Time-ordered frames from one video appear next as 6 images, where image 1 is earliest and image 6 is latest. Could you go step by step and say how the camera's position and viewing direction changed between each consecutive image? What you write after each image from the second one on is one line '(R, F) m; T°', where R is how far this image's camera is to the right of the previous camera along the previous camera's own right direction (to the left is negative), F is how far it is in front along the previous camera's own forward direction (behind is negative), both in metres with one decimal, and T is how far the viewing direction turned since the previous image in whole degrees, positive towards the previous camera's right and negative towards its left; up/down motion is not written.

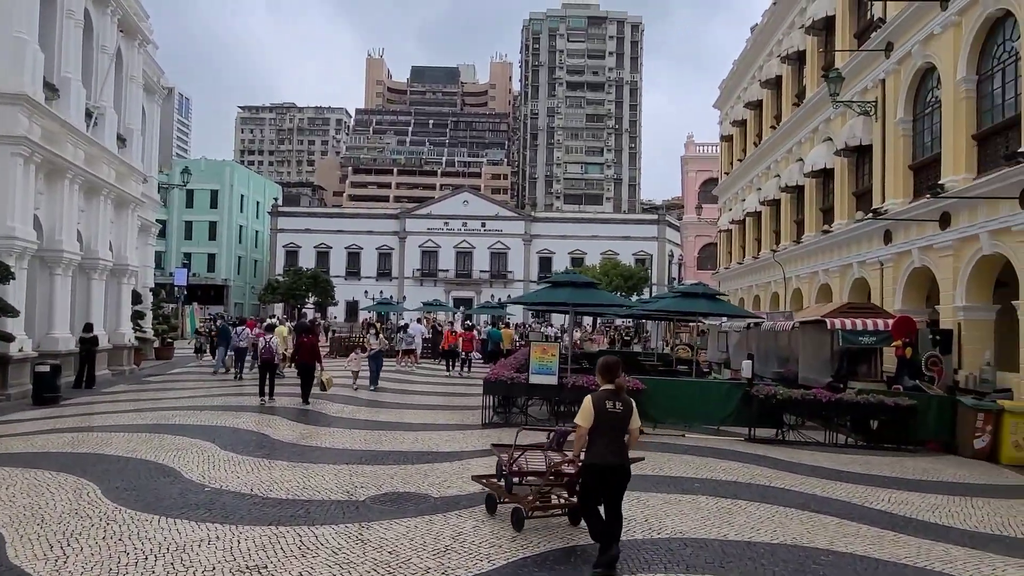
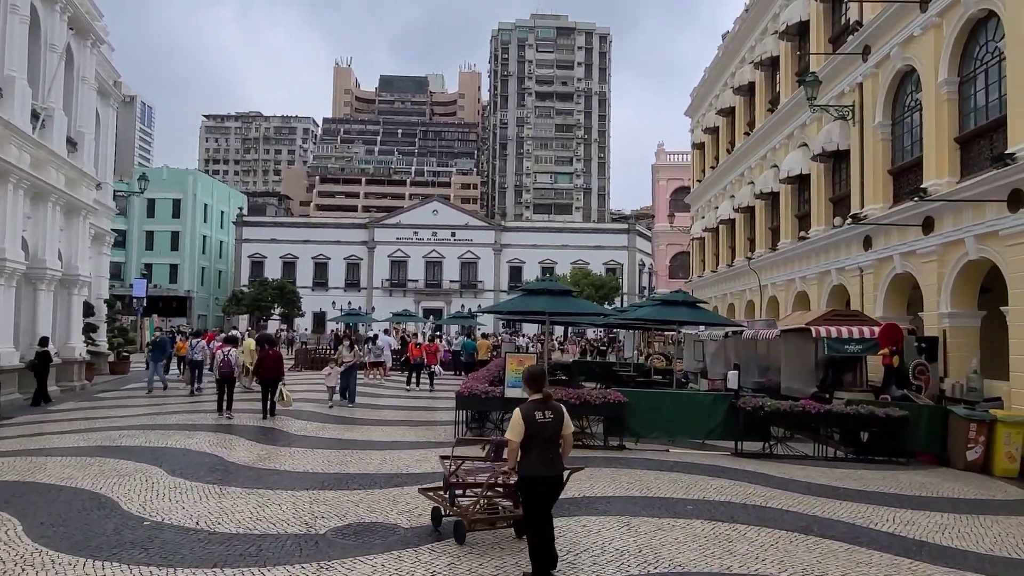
(-0.1, +0.6) m; +2°
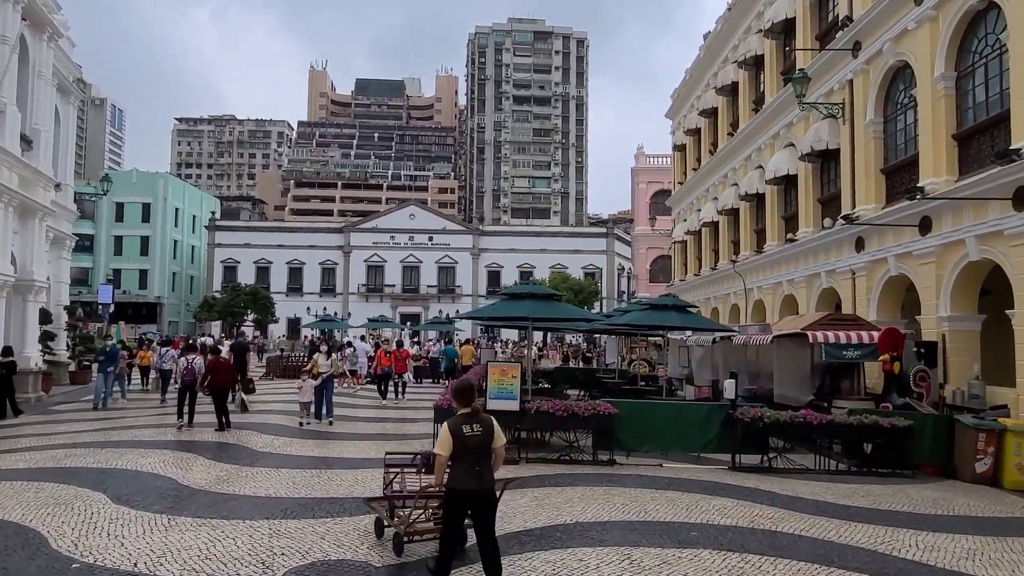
(-0.1, +0.7) m; +2°
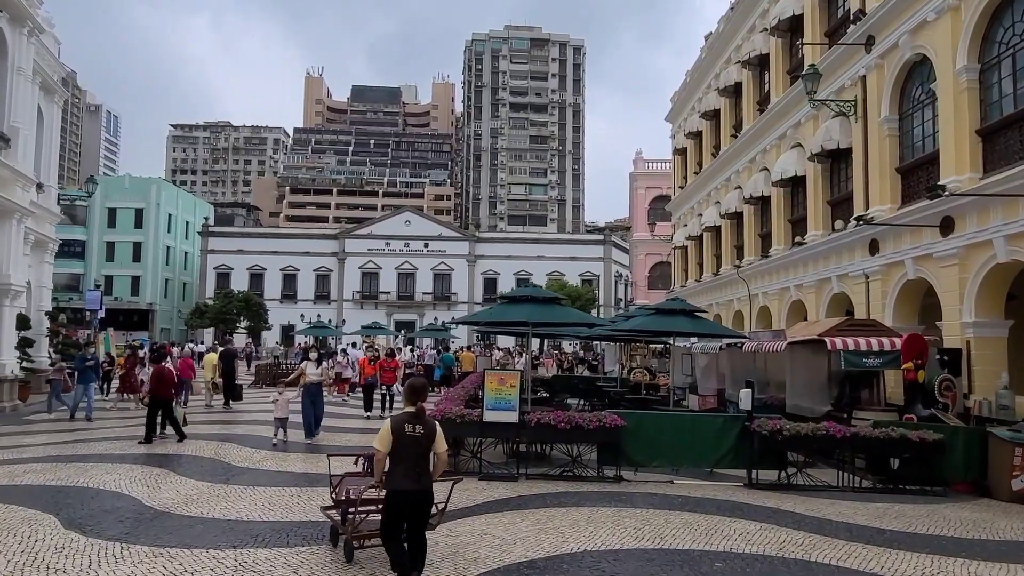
(0.0, +0.7) m; 0°
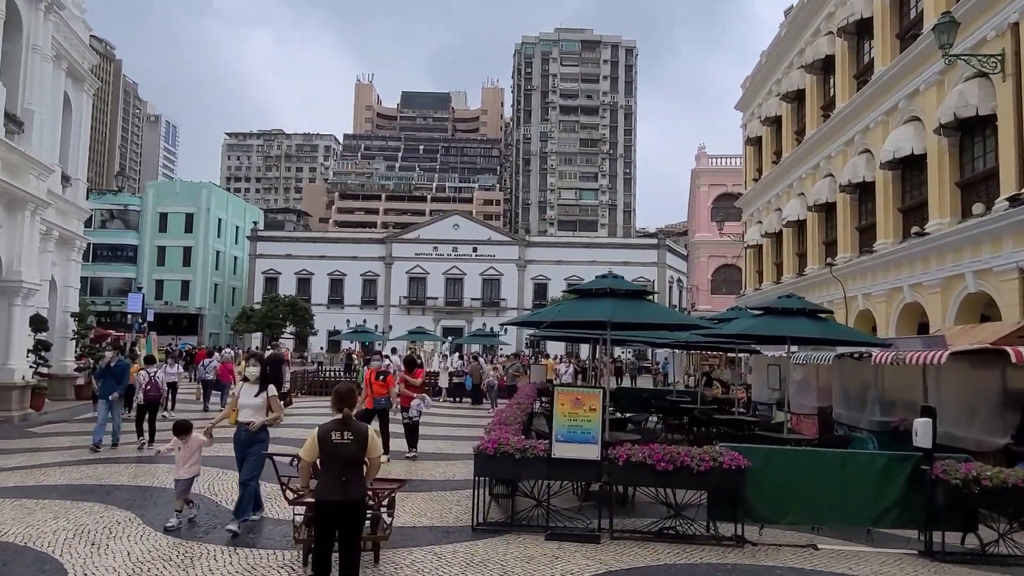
(-0.3, +2.4) m; -4°
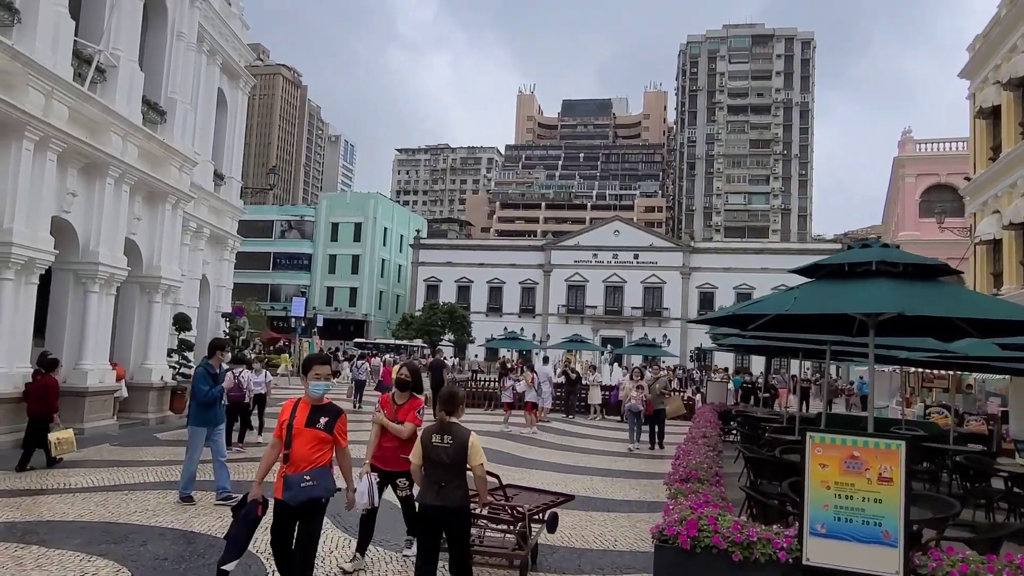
(-0.2, +2.8) m; -13°
